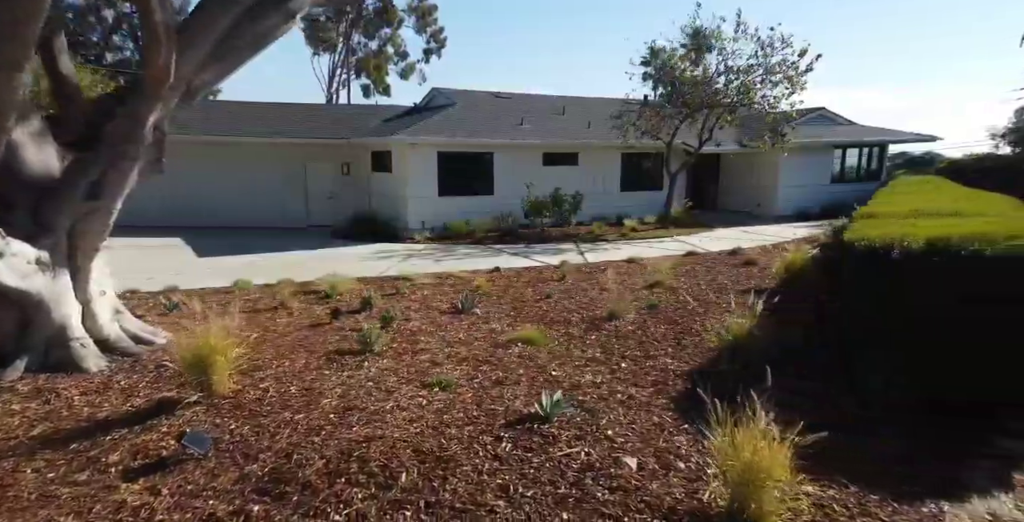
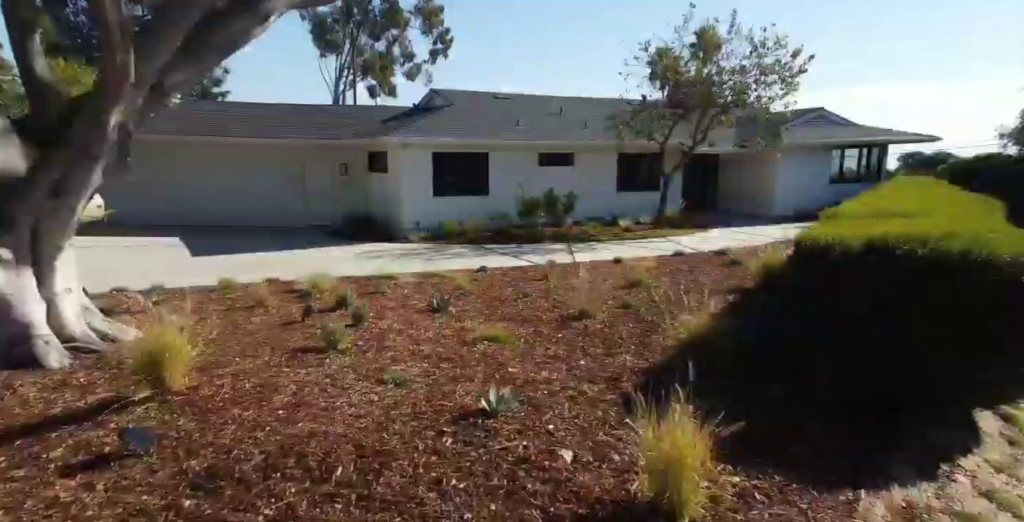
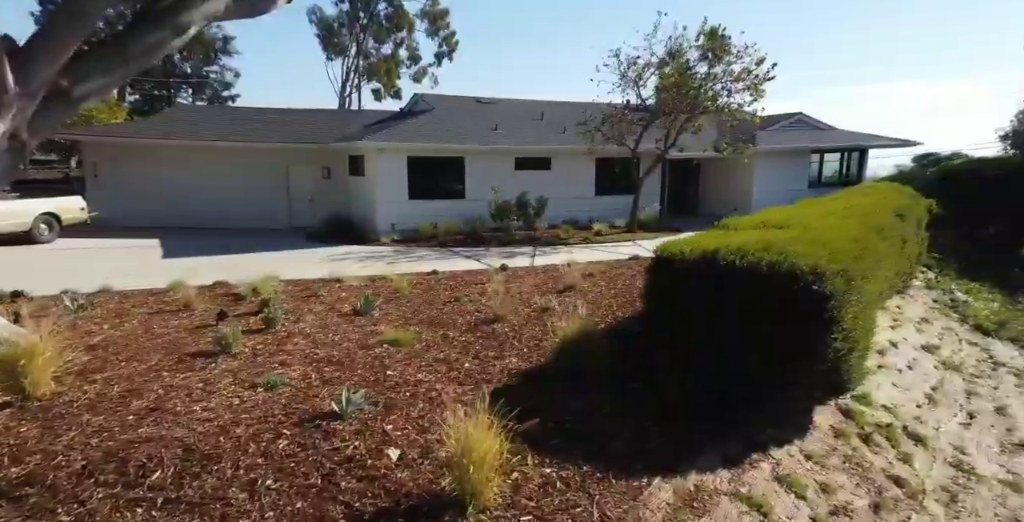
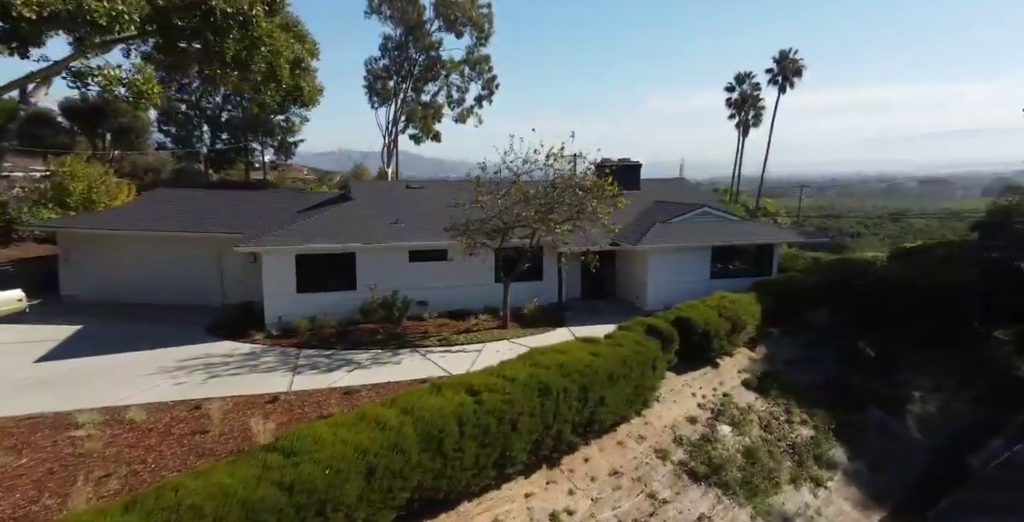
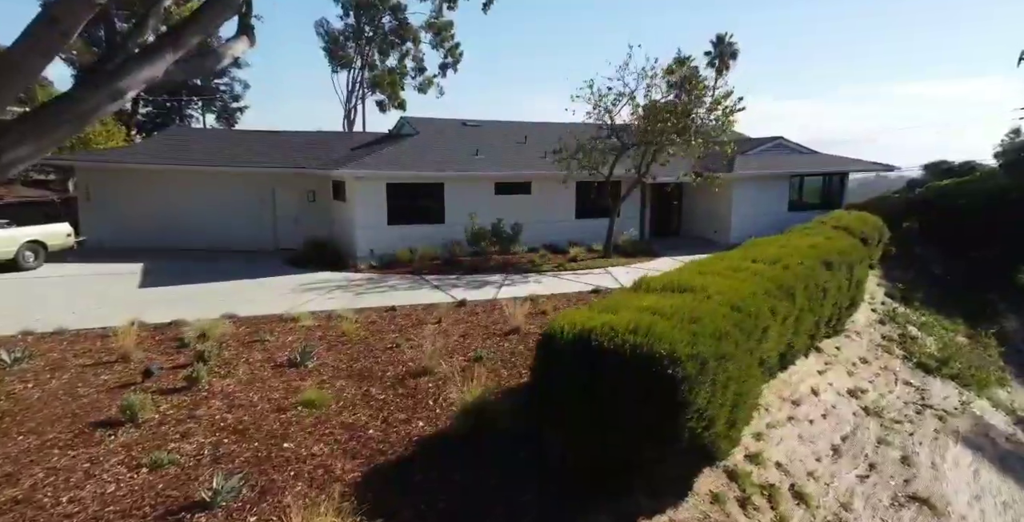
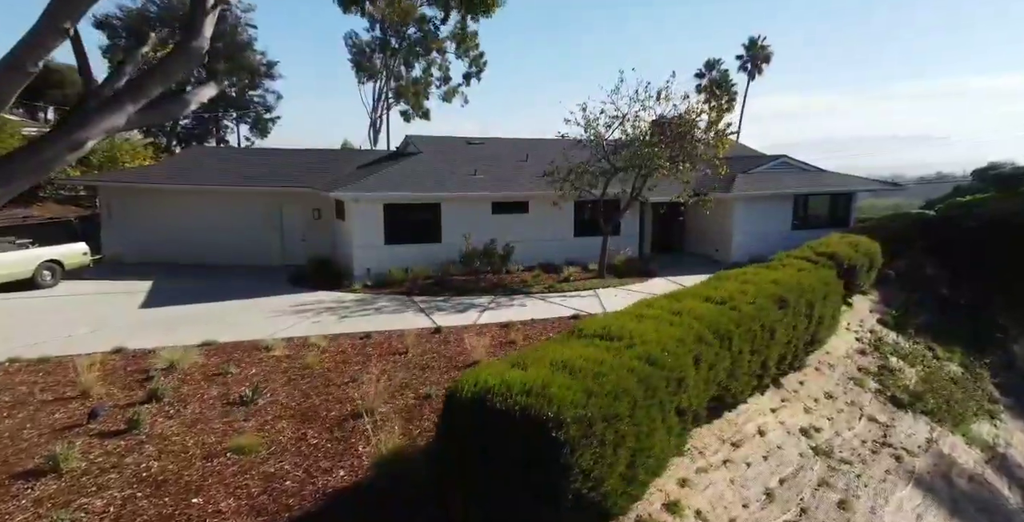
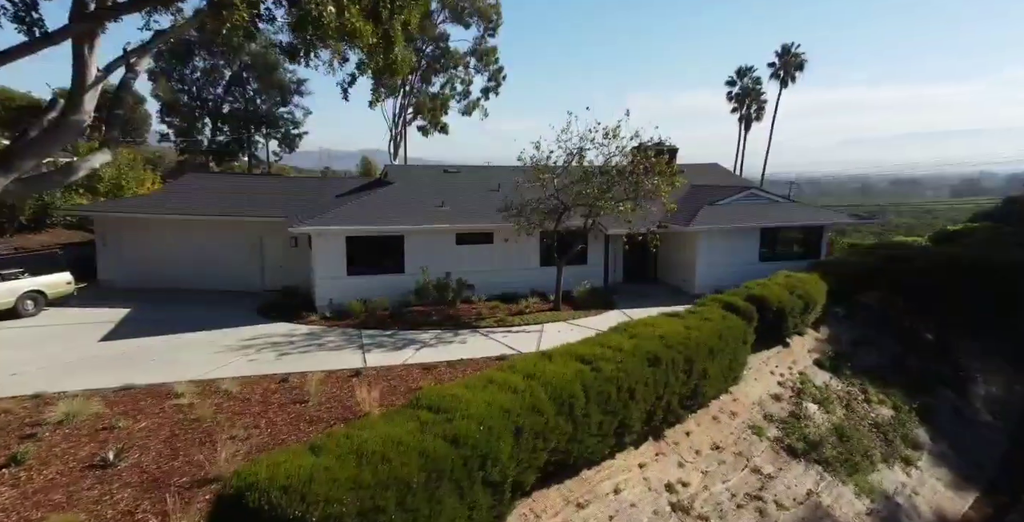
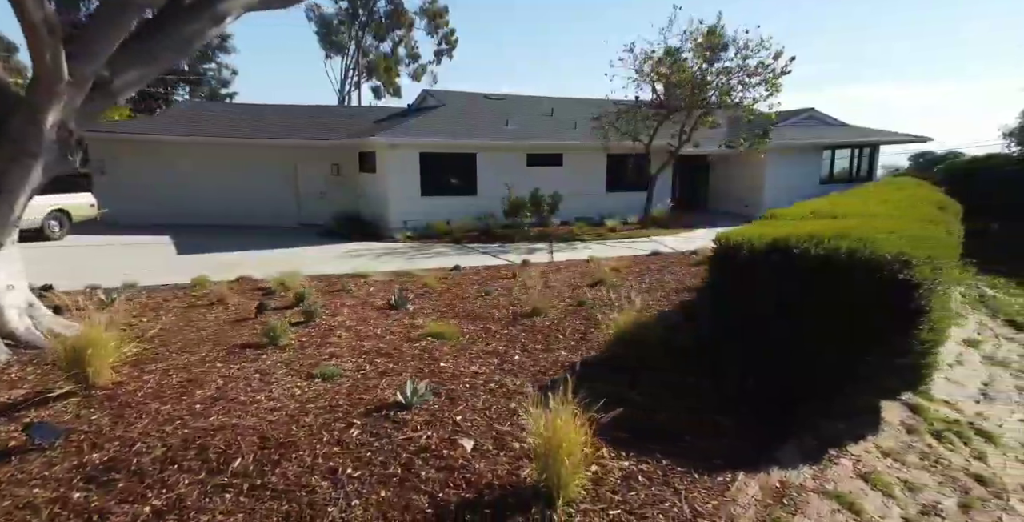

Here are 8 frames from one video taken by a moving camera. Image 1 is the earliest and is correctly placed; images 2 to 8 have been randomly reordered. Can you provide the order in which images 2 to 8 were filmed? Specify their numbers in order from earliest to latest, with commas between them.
2, 8, 3, 5, 6, 7, 4
